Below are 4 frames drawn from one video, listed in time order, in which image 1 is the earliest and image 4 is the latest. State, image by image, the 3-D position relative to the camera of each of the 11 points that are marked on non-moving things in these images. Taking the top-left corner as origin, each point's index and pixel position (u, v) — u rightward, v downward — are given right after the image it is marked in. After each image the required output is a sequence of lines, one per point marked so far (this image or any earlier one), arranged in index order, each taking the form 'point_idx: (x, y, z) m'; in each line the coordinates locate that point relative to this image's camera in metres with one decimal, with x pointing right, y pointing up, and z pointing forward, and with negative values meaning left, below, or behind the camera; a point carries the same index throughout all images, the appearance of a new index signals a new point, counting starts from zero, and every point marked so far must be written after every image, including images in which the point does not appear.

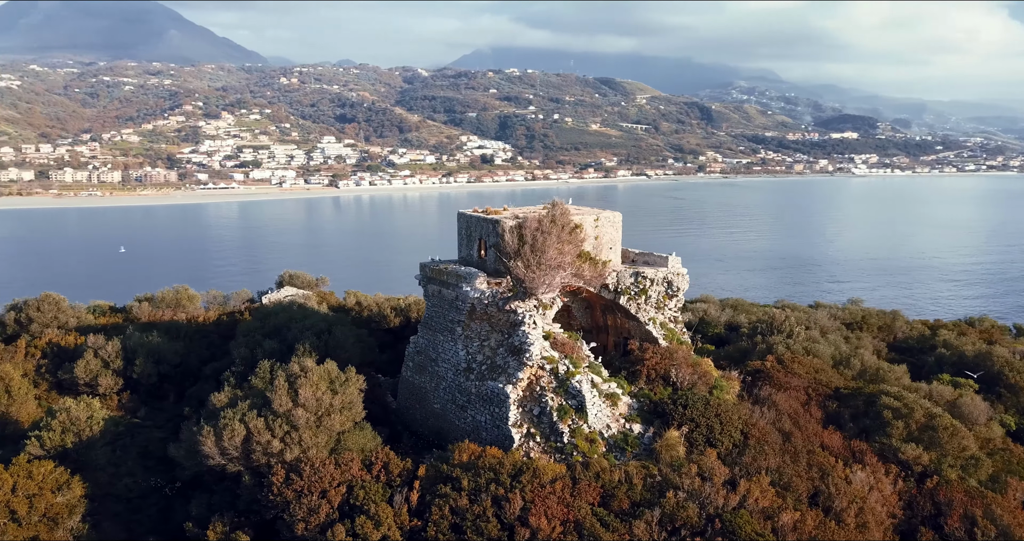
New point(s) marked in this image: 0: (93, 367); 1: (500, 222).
0: (-7.2, -1.6, +13.0) m
1: (-0.2, +0.7, +10.4) m
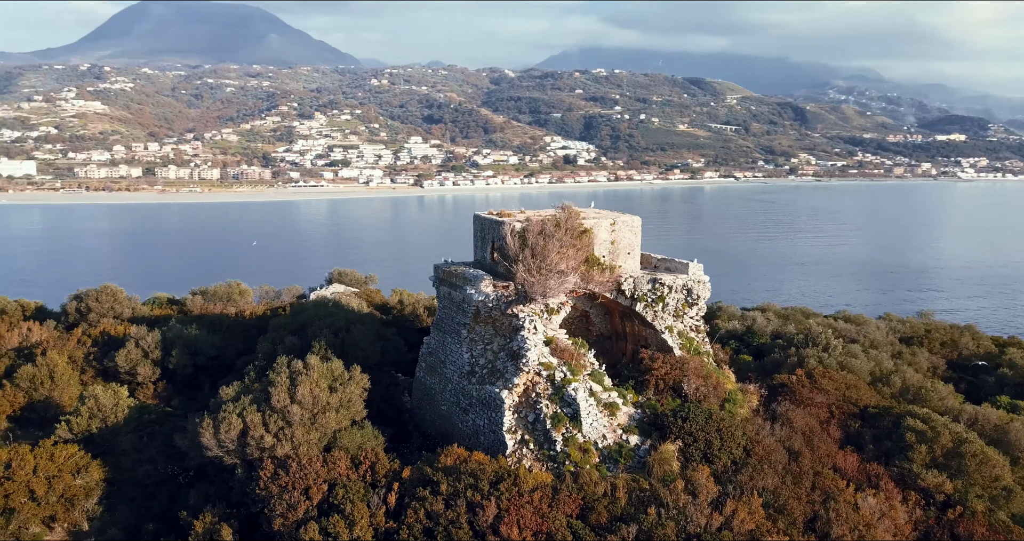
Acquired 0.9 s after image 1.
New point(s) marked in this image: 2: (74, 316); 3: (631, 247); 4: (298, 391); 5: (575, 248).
0: (-6.8, -1.5, +13.6) m
1: (-0.1, +0.6, +10.3) m
2: (-9.8, -1.0, +17.0) m
3: (+1.8, +0.4, +11.6) m
4: (-2.7, -1.5, +9.4) m
5: (+0.9, +0.3, +10.2) m
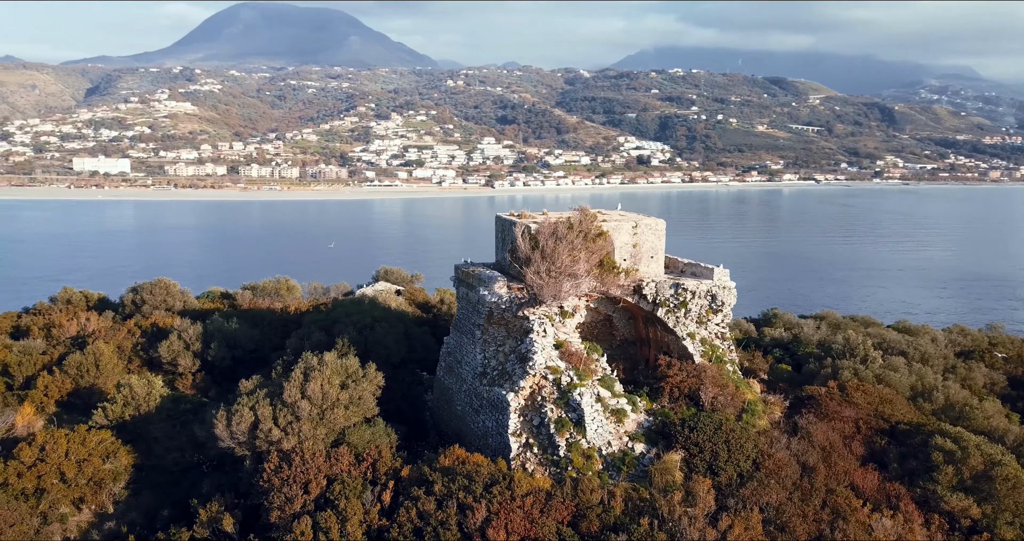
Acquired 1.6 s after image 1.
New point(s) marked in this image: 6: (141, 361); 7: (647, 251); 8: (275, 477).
0: (-6.3, -1.4, +14.2) m
1: (+0.1, +0.6, +10.2) m
2: (-8.9, -0.9, +17.8) m
3: (+2.1, +0.3, +11.3) m
4: (-2.6, -1.5, +9.6) m
5: (+1.0, +0.3, +10.0) m
6: (-7.1, -1.7, +14.4) m
7: (+2.0, +0.3, +11.2) m
8: (-2.7, -2.3, +8.6) m
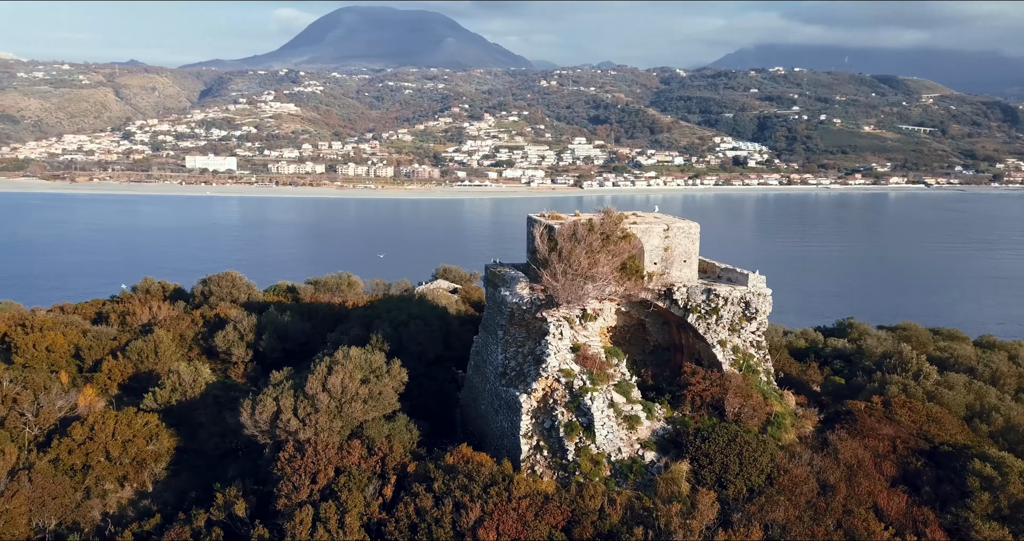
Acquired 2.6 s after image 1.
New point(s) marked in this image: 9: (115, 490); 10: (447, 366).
0: (-5.5, -1.3, +14.9) m
1: (+0.4, +0.6, +10.1) m
2: (-7.7, -0.7, +18.8) m
3: (+2.5, +0.2, +11.0) m
4: (-2.4, -1.4, +9.9) m
5: (+1.3, +0.2, +9.9) m
6: (-6.3, -1.6, +15.1) m
7: (+2.4, +0.2, +10.9) m
8: (-2.6, -2.3, +8.8) m
9: (-5.5, -3.0, +10.4) m
10: (-1.1, -1.6, +12.9) m
